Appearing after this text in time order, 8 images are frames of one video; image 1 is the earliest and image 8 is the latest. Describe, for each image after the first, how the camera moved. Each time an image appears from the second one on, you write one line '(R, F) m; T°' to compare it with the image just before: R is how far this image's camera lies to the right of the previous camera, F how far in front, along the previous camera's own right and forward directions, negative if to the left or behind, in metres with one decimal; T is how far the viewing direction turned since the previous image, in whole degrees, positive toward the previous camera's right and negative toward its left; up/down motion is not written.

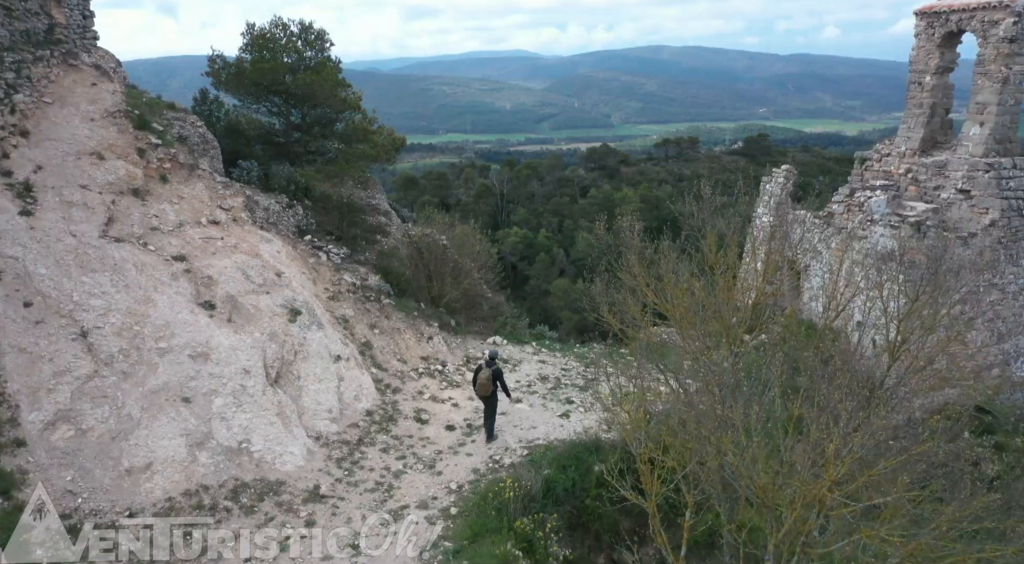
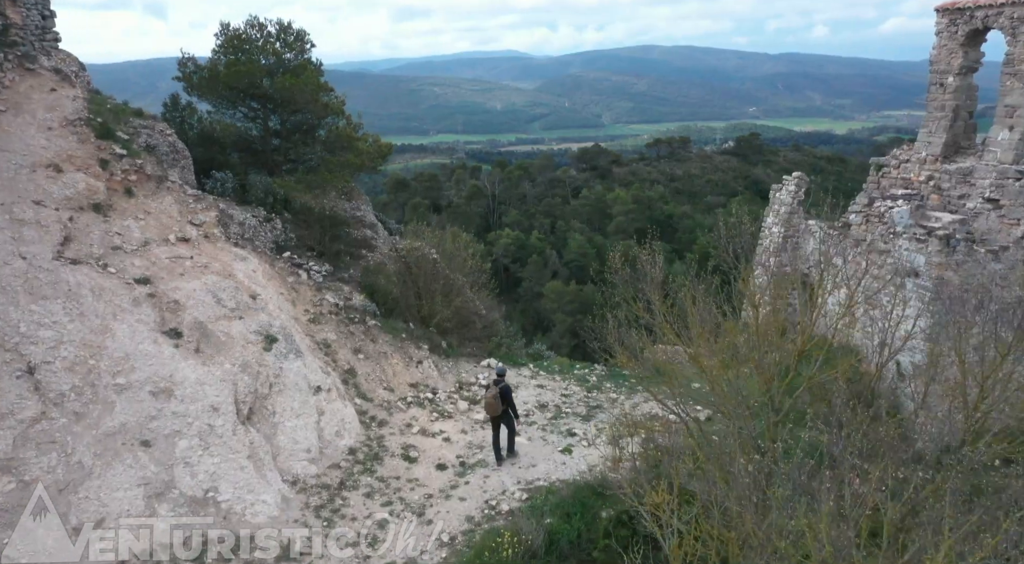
(0.0, +0.8) m; +1°
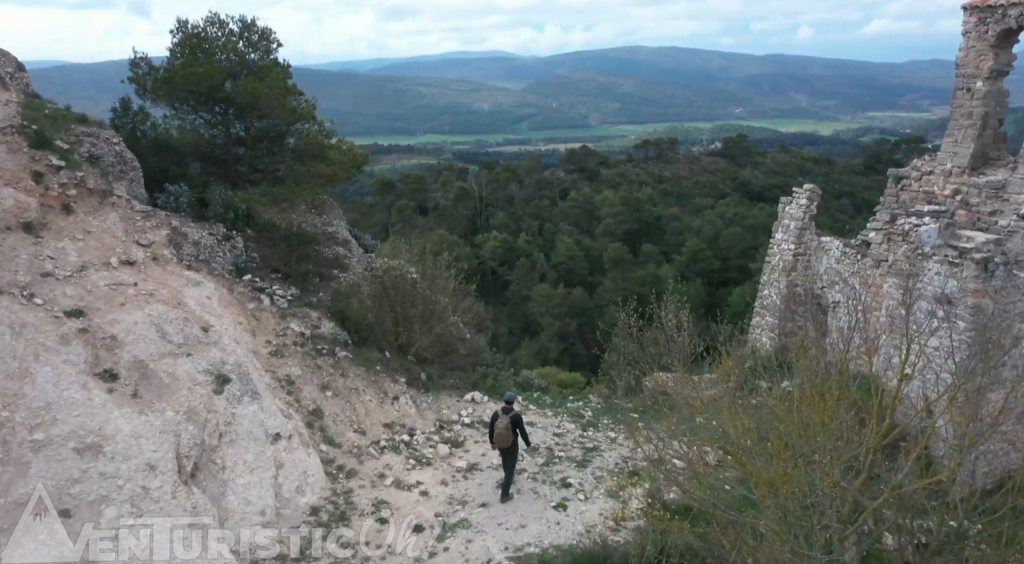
(0.0, +1.1) m; +1°
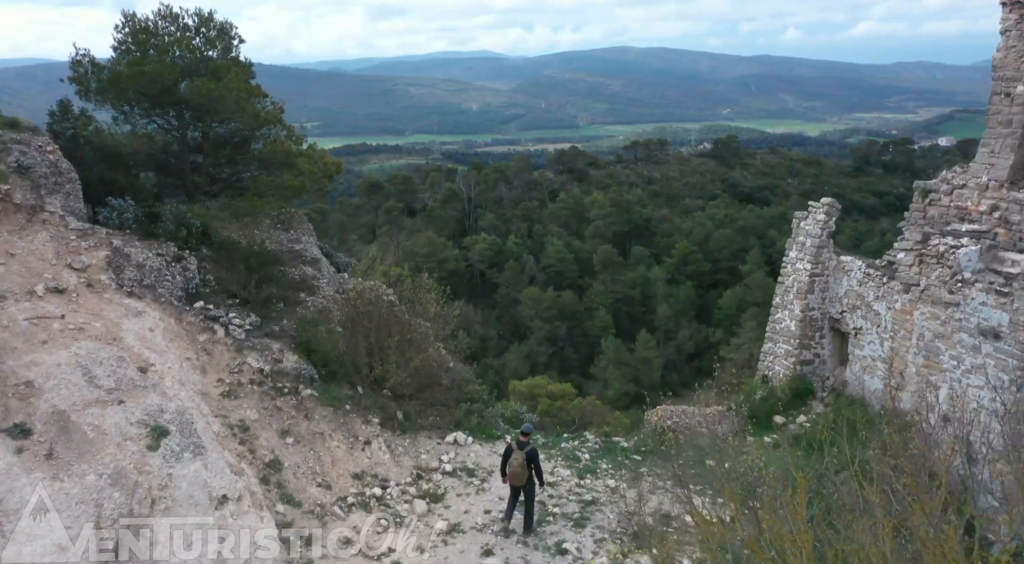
(0.0, +1.1) m; +1°
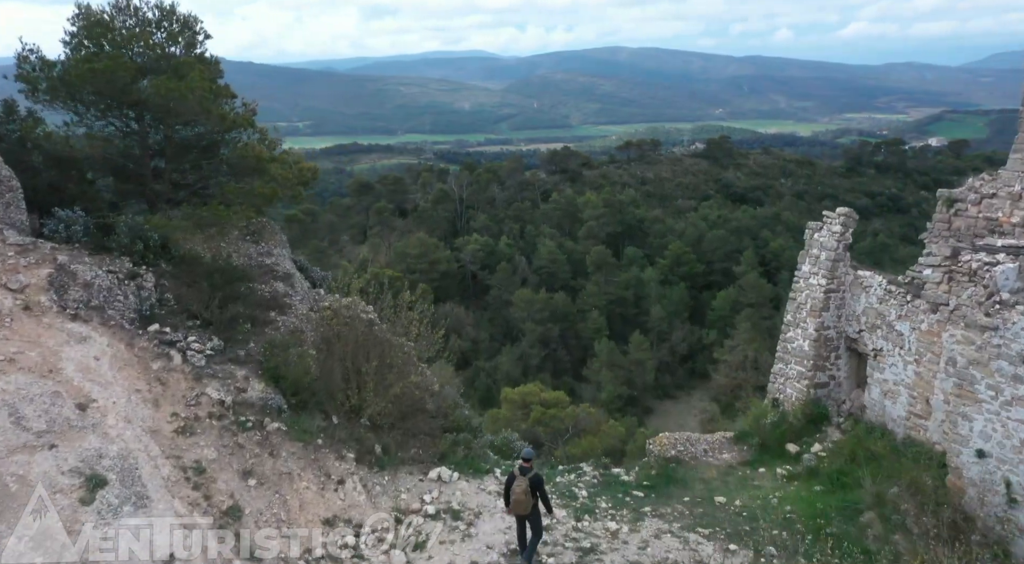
(0.0, +0.8) m; +1°
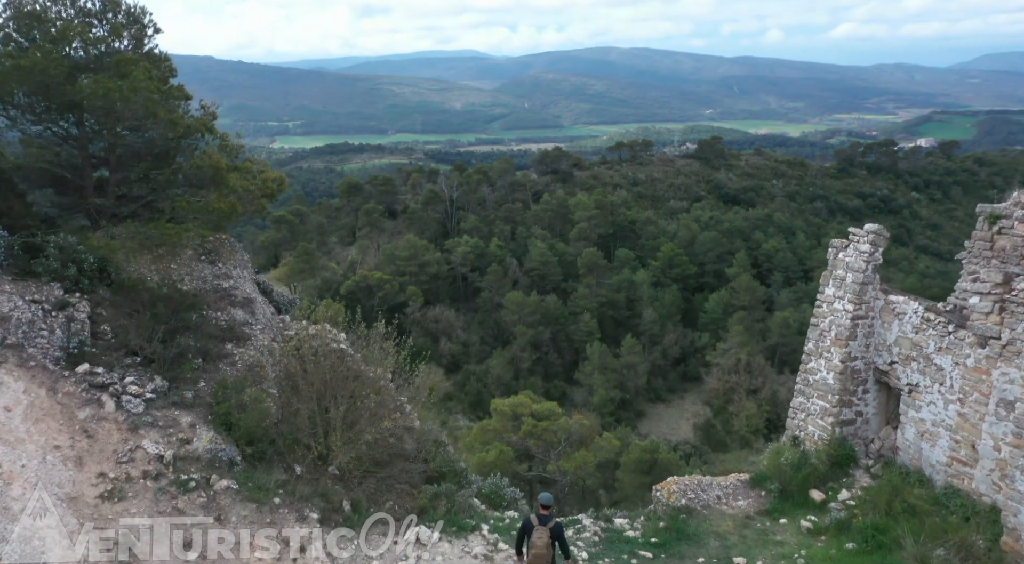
(0.0, +1.1) m; +1°
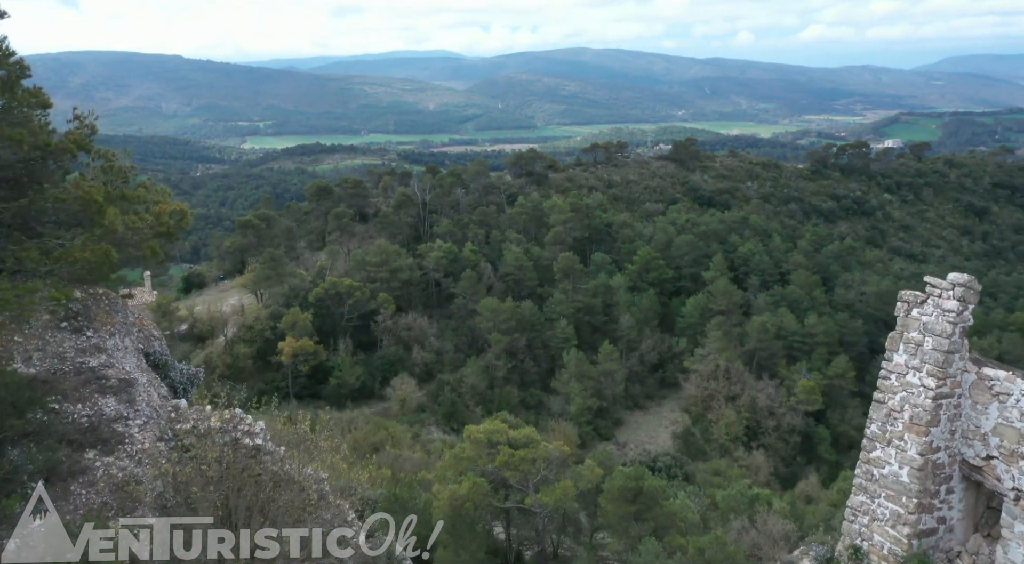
(0.0, +2.1) m; +2°
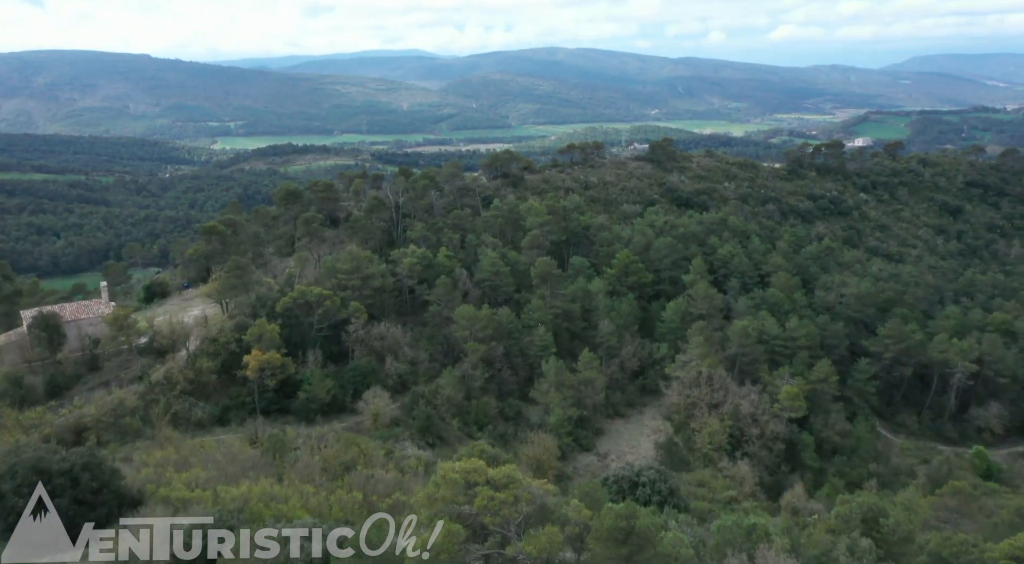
(0.0, +2.6) m; +2°
